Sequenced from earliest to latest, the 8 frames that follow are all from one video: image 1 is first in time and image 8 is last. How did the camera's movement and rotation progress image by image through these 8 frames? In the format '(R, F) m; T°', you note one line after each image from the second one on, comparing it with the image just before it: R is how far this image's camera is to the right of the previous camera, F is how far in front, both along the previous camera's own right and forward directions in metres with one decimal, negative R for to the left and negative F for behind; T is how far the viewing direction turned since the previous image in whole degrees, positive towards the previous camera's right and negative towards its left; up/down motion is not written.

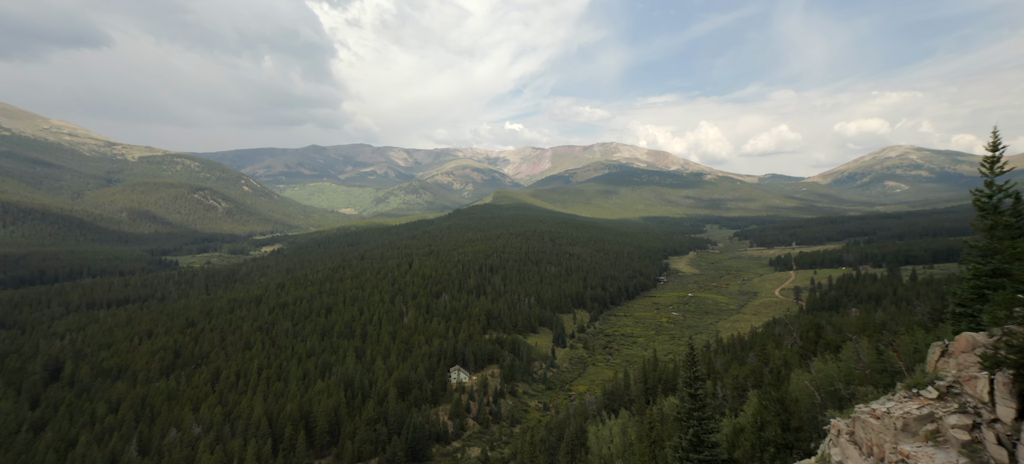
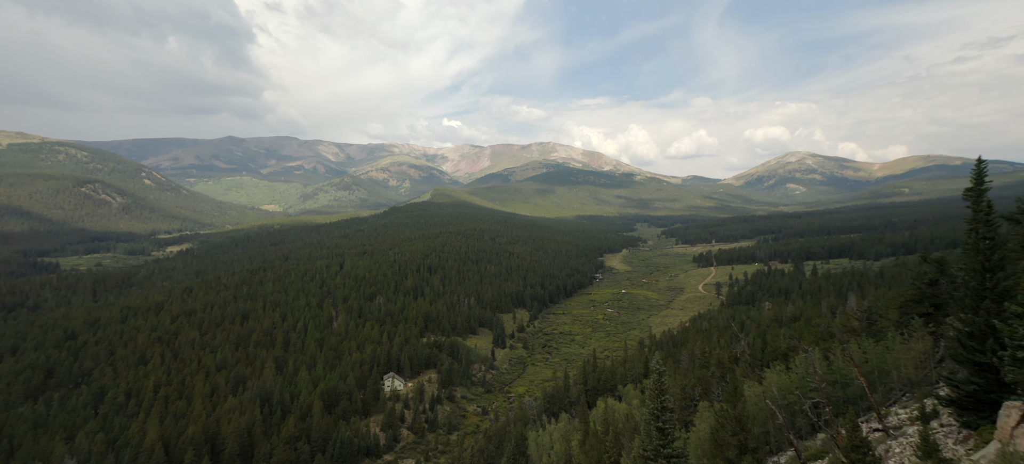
(0.0, +1.0) m; +8°
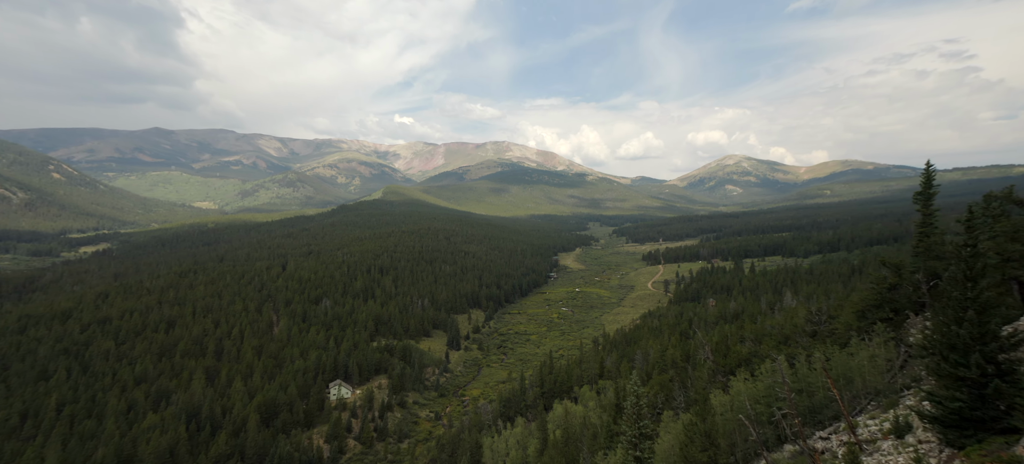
(0.0, +0.9) m; +6°
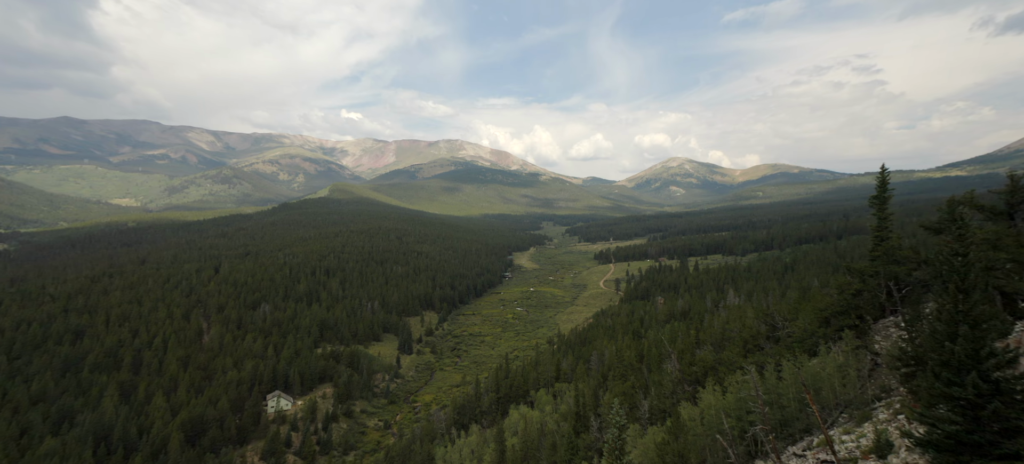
(0.0, +1.0) m; +6°
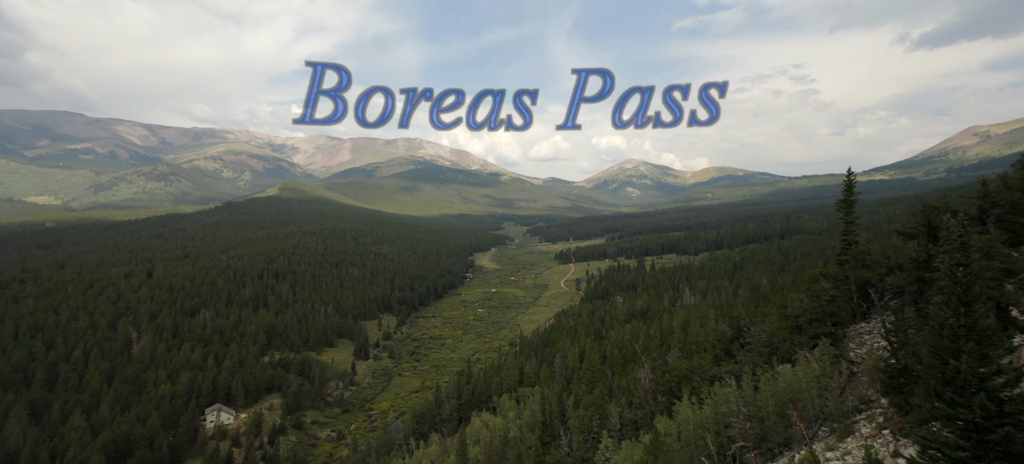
(-0.1, +1.0) m; +5°
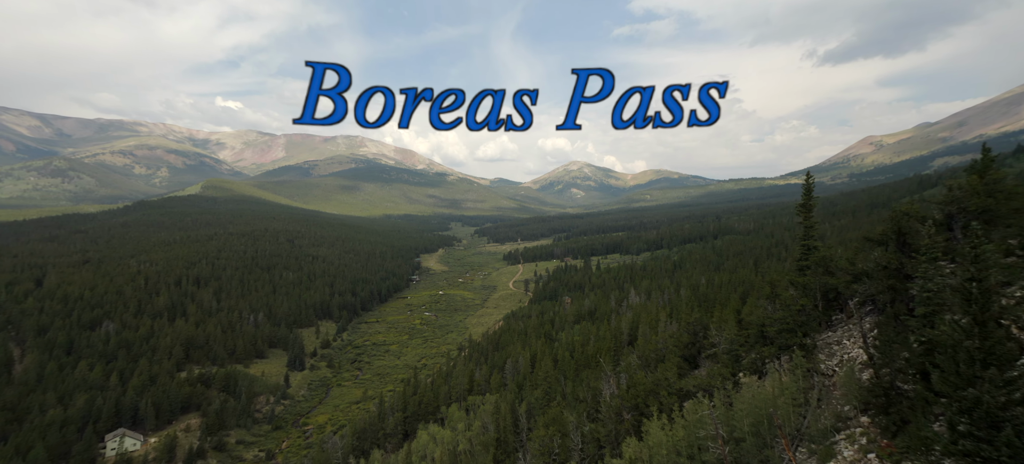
(-0.1, +1.5) m; +6°
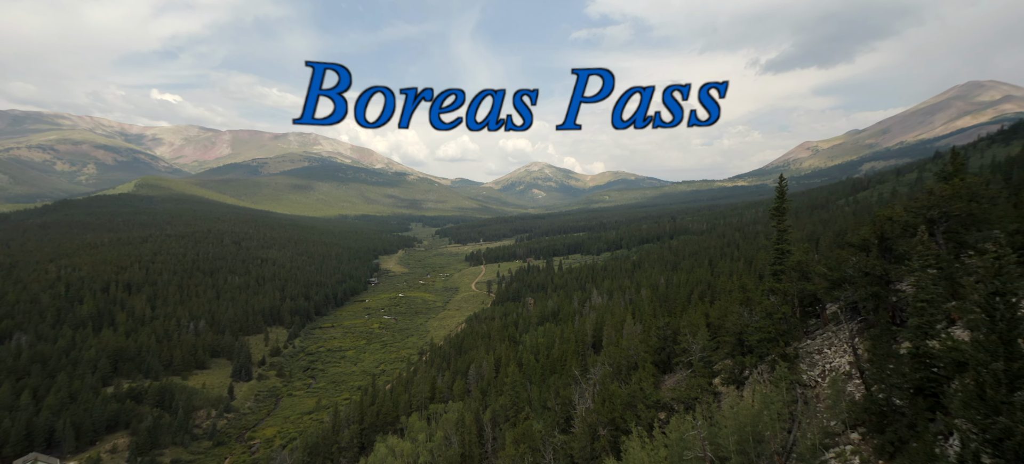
(-0.1, +1.2) m; +5°
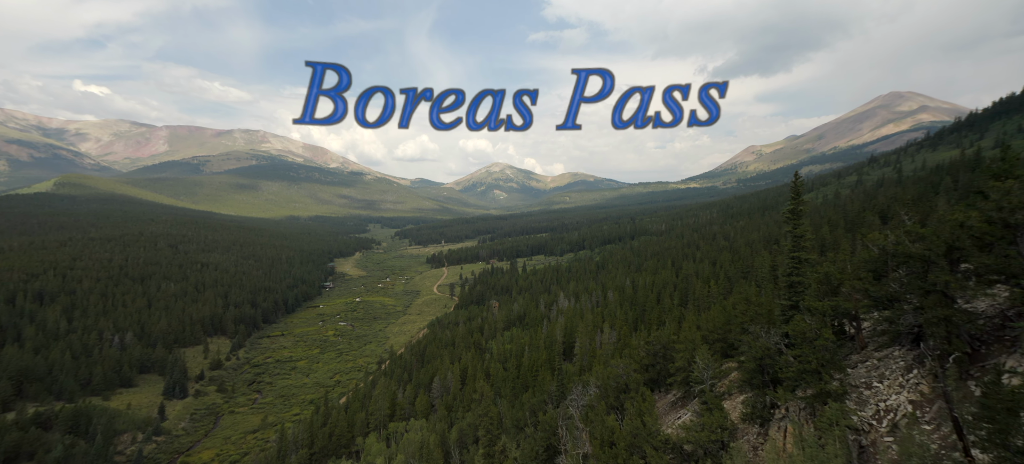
(-0.2, +1.7) m; +5°
